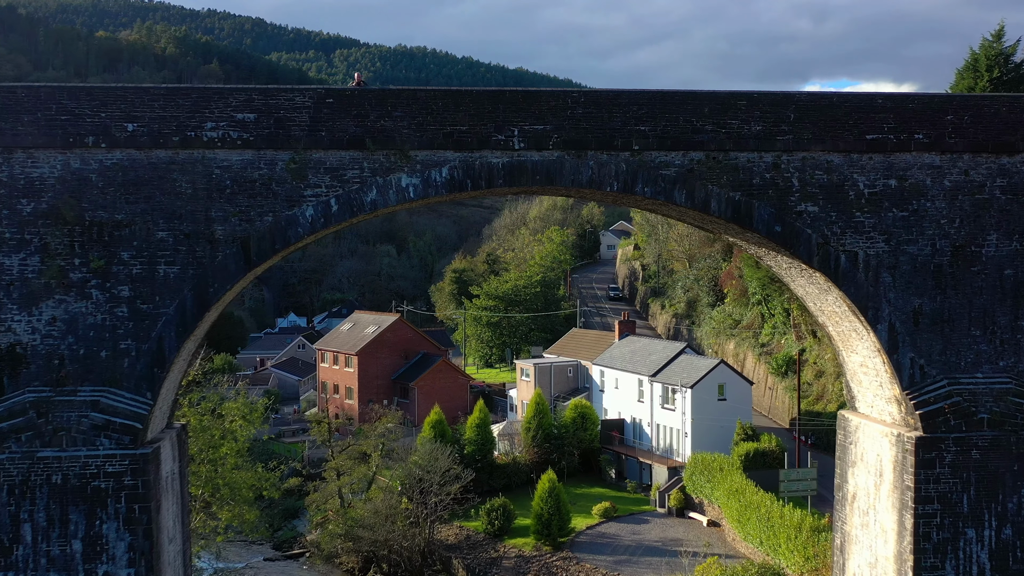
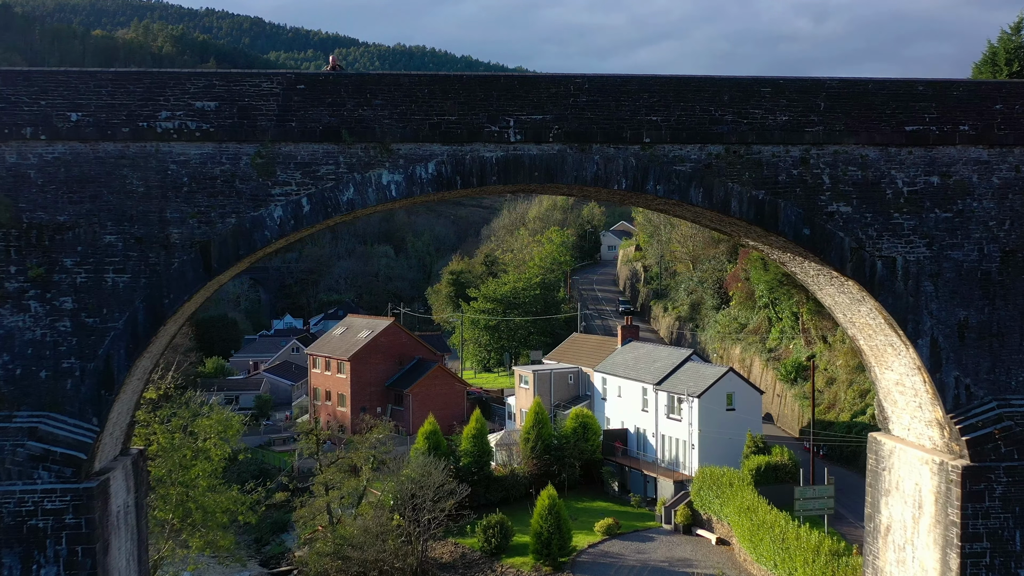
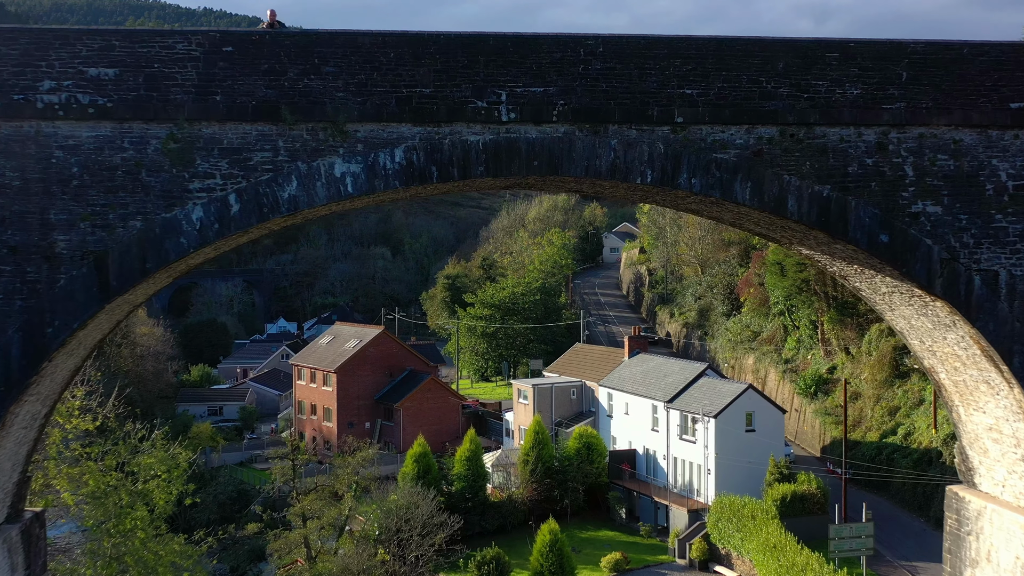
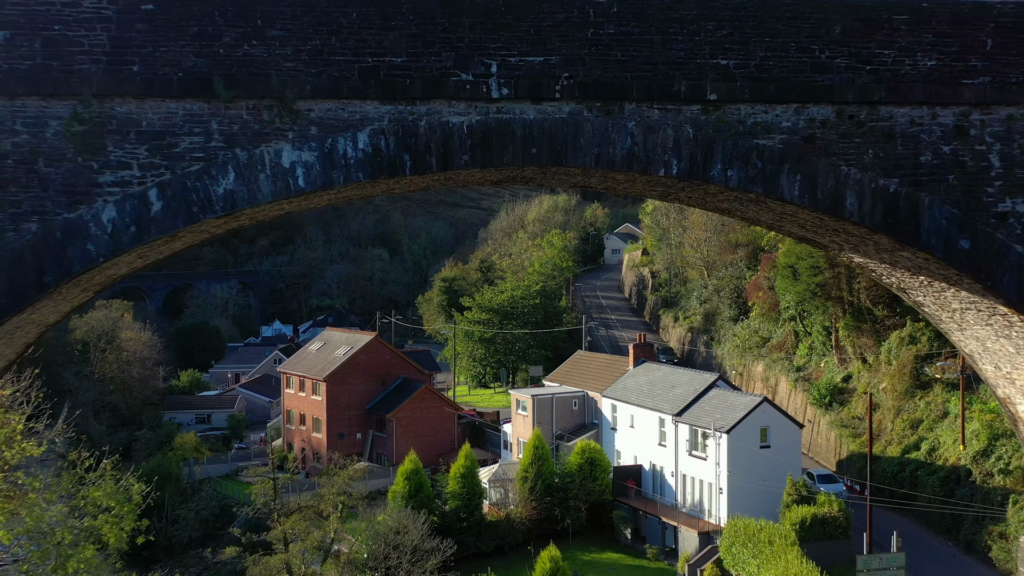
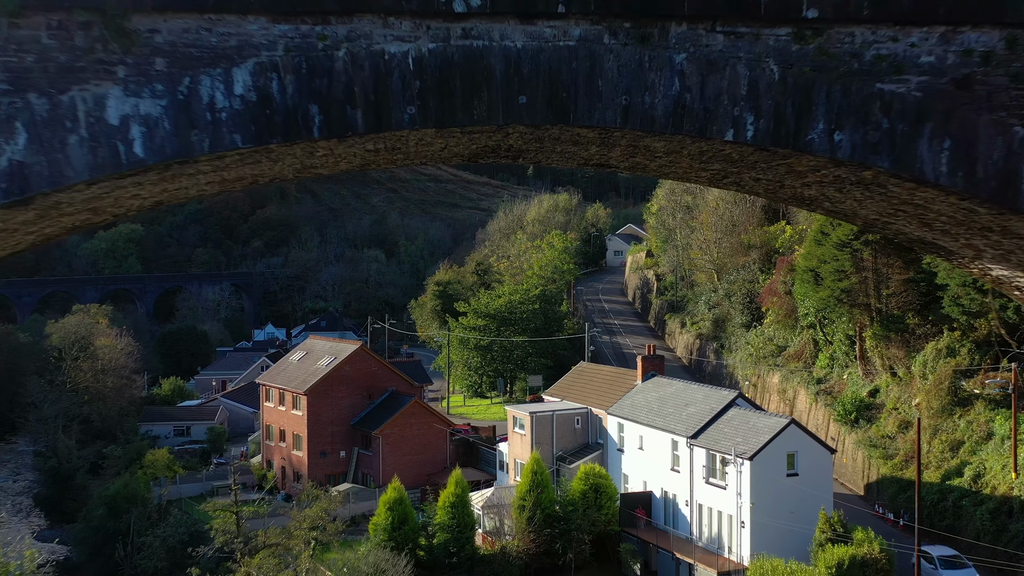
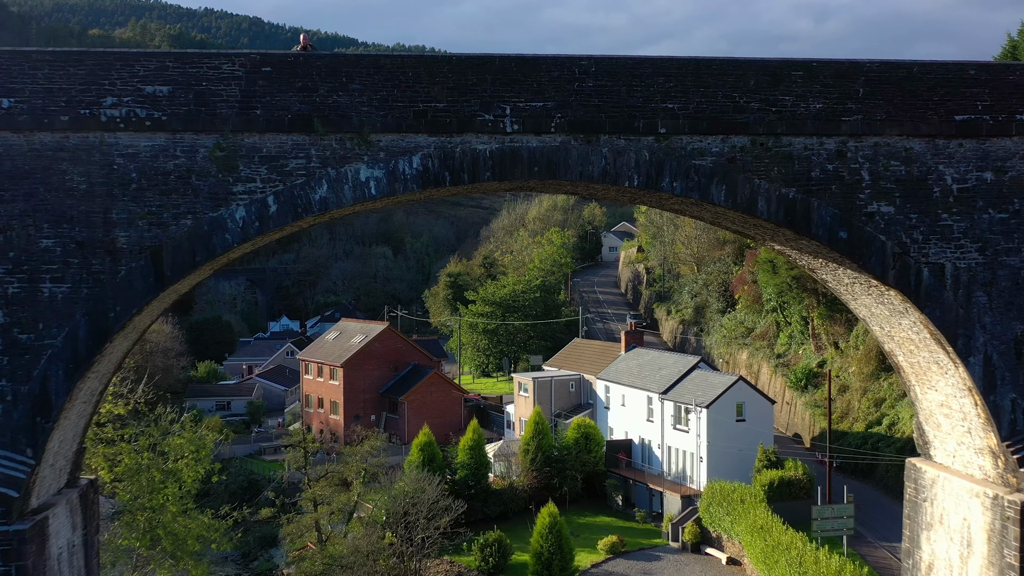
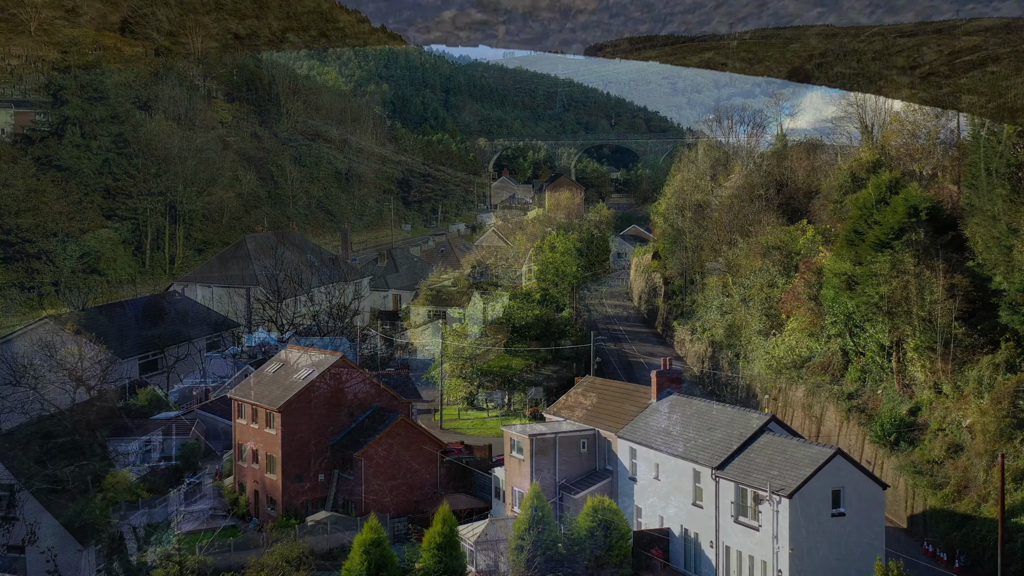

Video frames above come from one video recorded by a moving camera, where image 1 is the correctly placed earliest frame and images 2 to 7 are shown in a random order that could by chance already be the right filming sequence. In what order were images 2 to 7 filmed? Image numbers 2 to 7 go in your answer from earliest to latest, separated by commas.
2, 6, 3, 4, 5, 7
